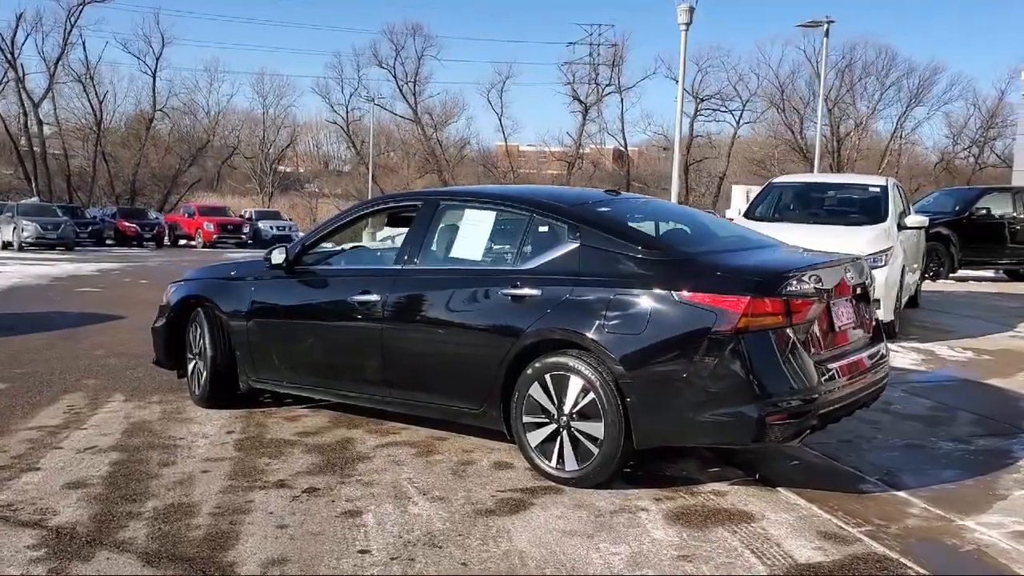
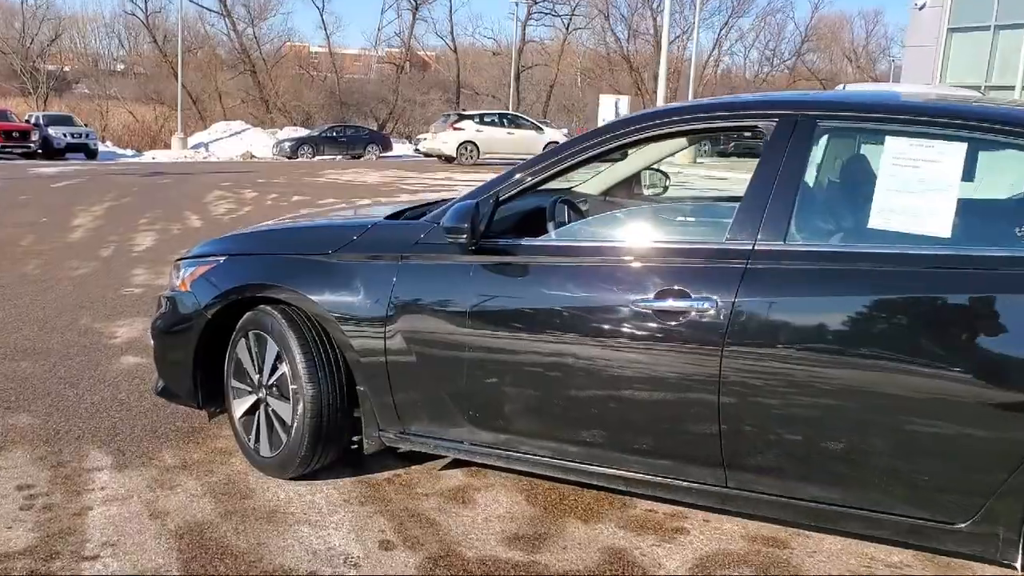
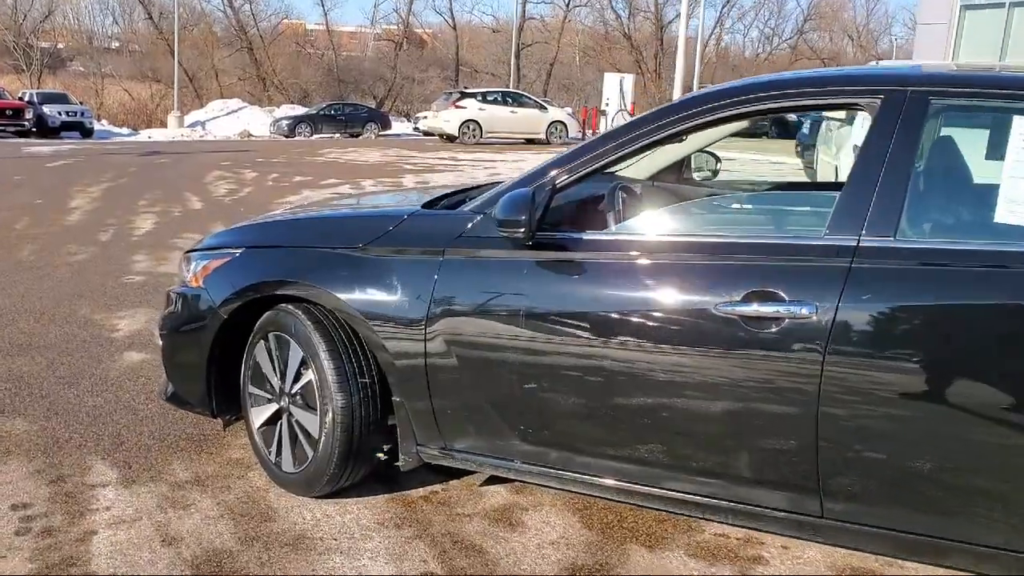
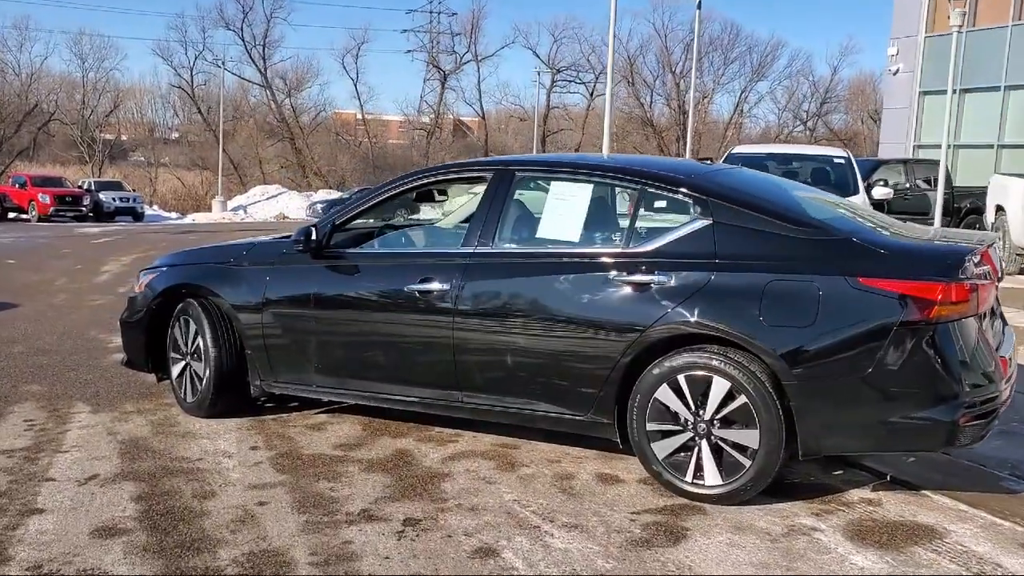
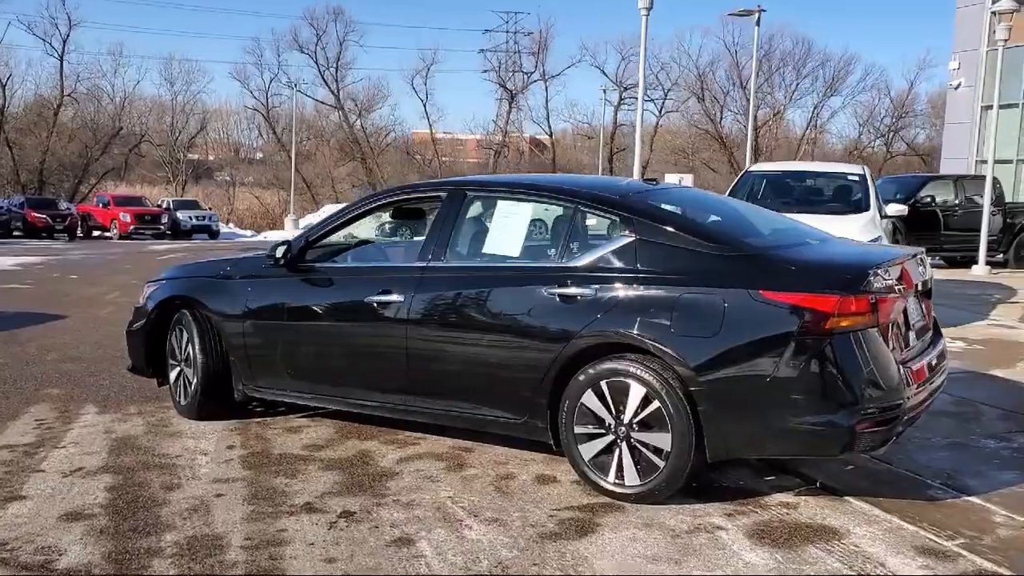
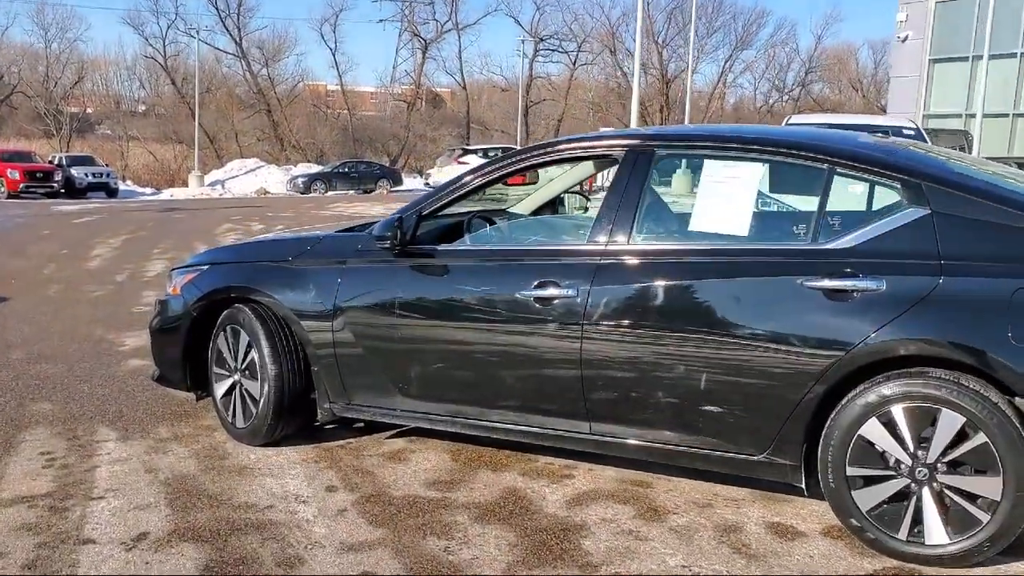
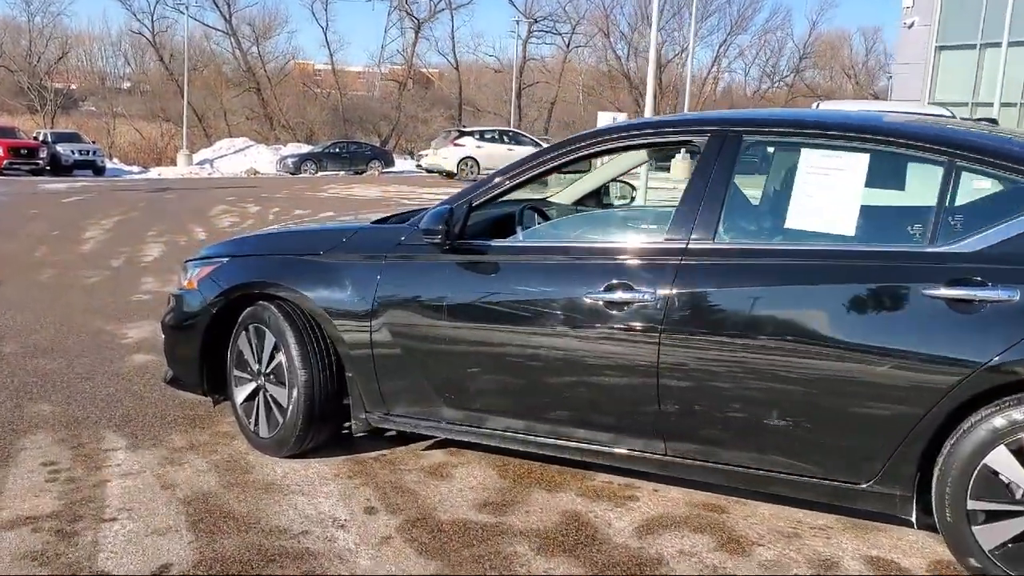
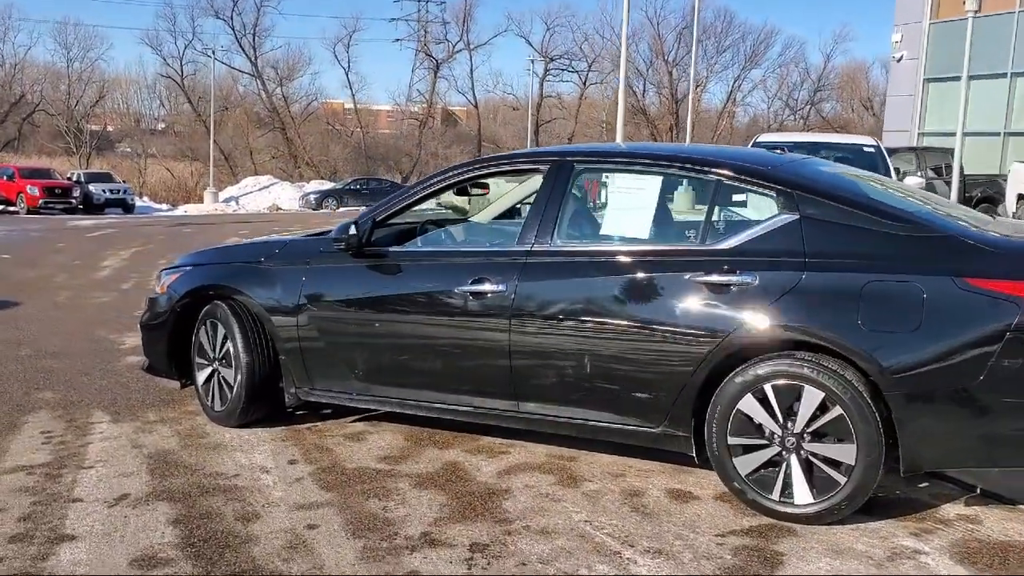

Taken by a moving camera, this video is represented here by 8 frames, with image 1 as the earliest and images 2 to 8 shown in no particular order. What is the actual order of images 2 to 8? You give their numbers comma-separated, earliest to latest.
5, 4, 8, 6, 7, 2, 3
